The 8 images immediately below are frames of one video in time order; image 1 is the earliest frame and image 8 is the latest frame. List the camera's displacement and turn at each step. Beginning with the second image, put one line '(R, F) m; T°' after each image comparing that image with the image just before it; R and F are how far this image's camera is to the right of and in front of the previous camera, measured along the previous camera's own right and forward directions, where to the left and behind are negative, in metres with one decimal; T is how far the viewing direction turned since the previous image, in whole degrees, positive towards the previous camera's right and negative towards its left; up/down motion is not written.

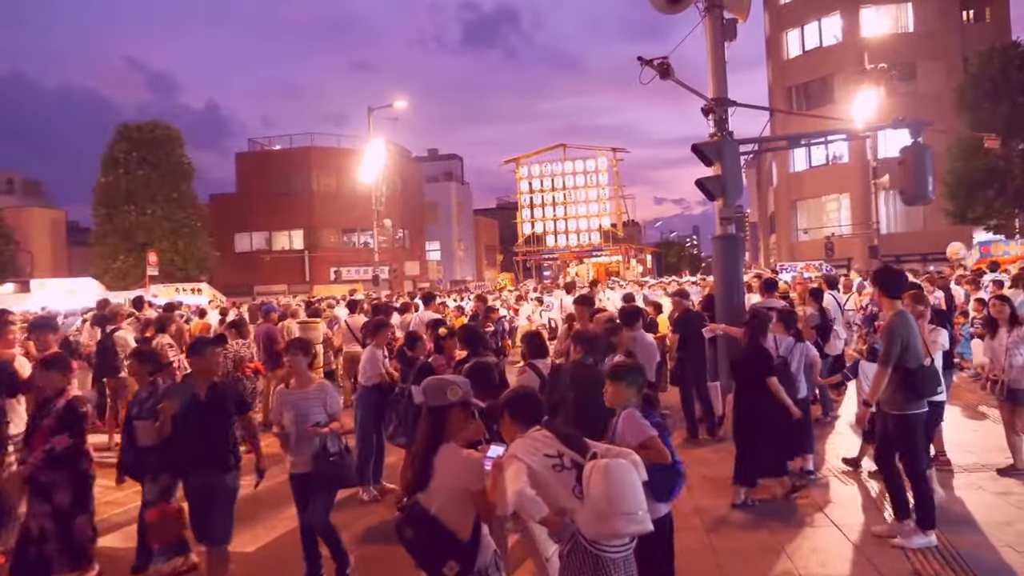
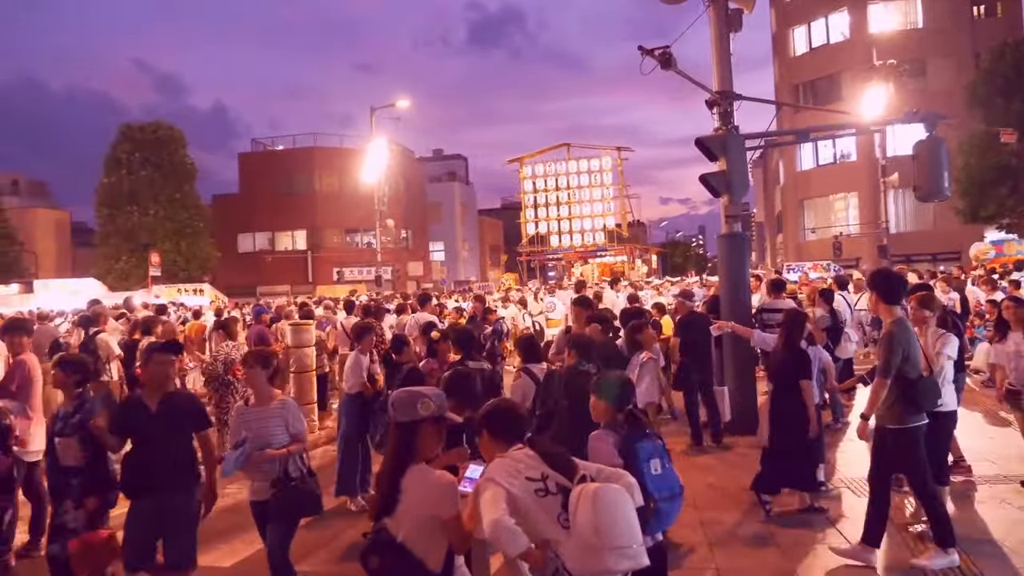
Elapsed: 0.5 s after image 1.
(+0.1, +0.4) m; 0°
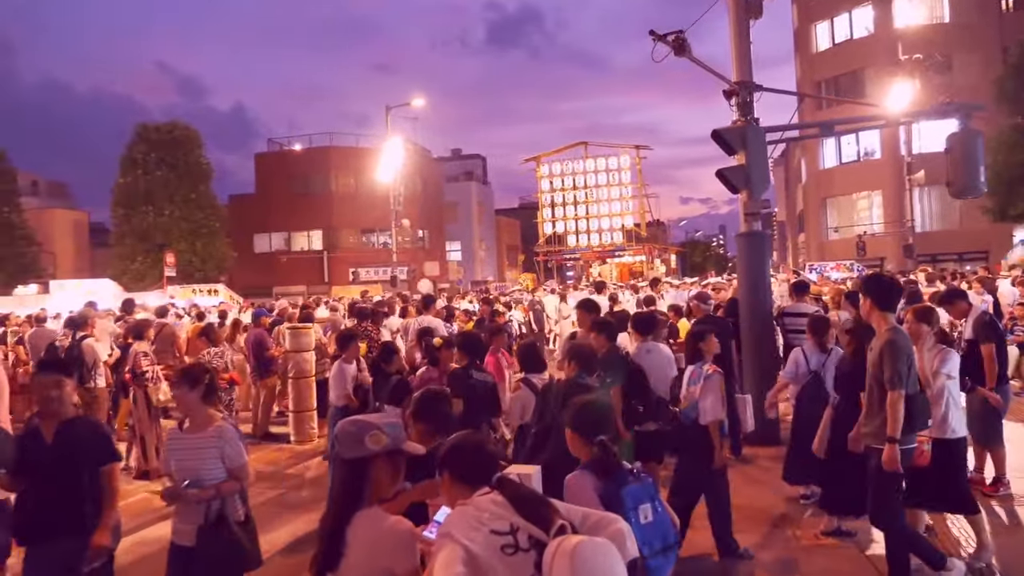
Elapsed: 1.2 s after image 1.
(+0.2, +0.6) m; -1°
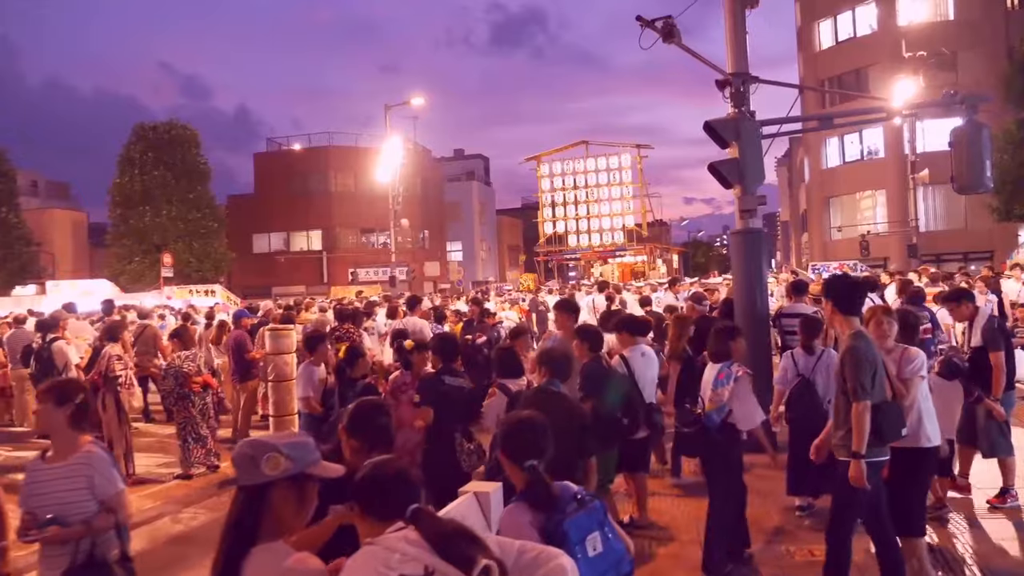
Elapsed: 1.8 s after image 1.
(+0.2, +0.4) m; 0°
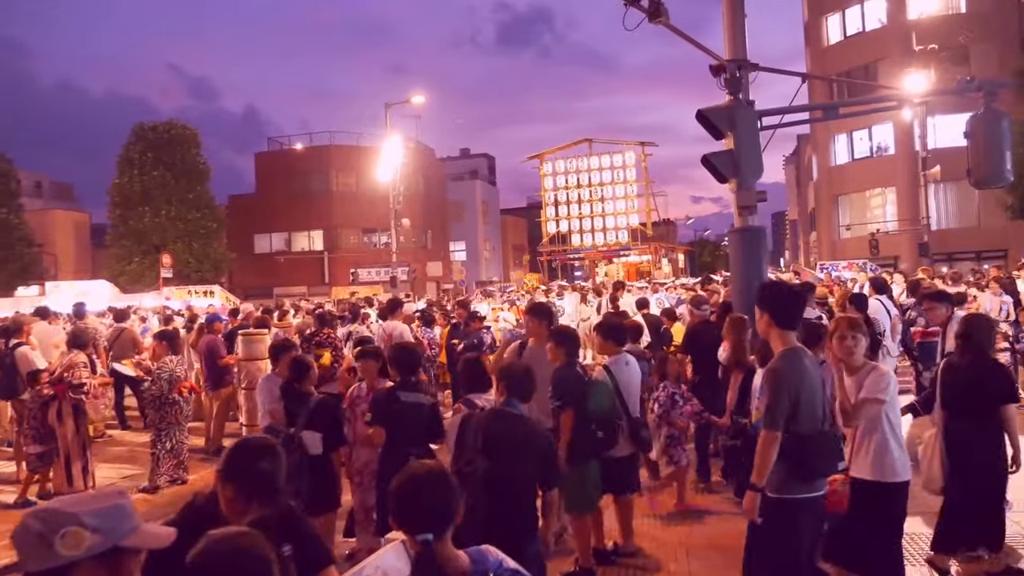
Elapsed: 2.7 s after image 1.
(+0.3, +0.7) m; -1°
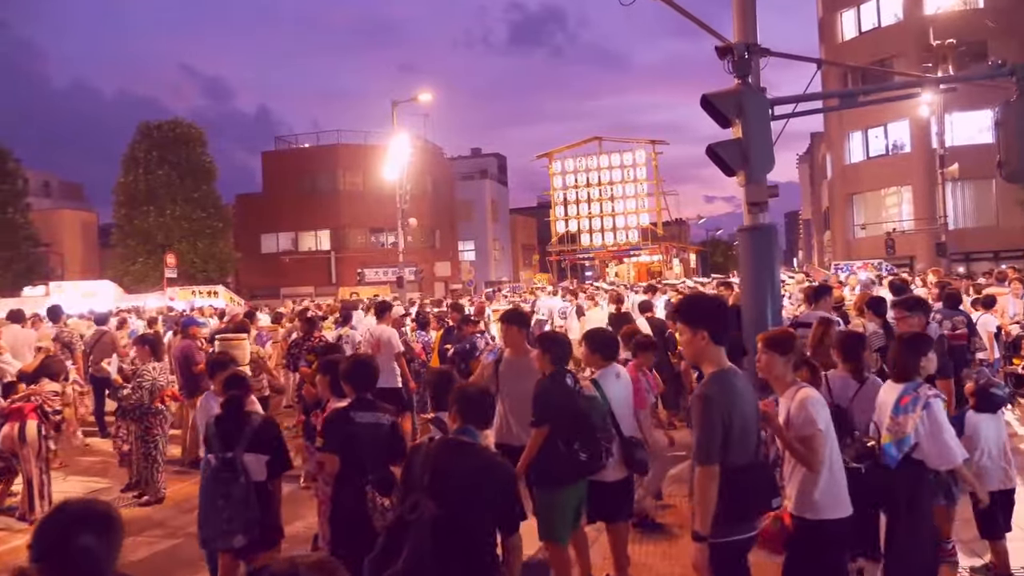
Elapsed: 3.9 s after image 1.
(+0.2, +0.7) m; -1°
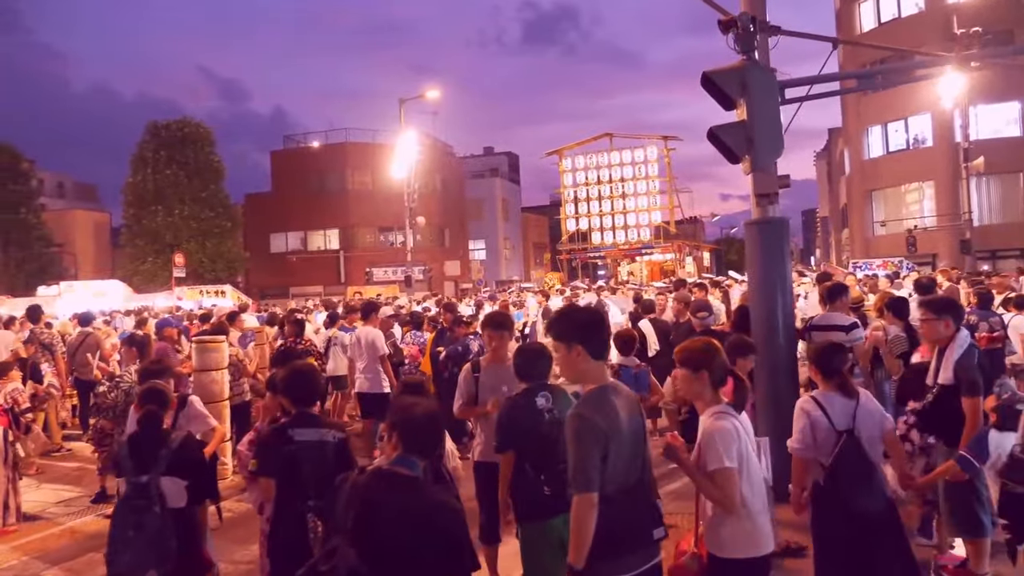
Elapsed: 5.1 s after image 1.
(+0.2, +0.6) m; -1°
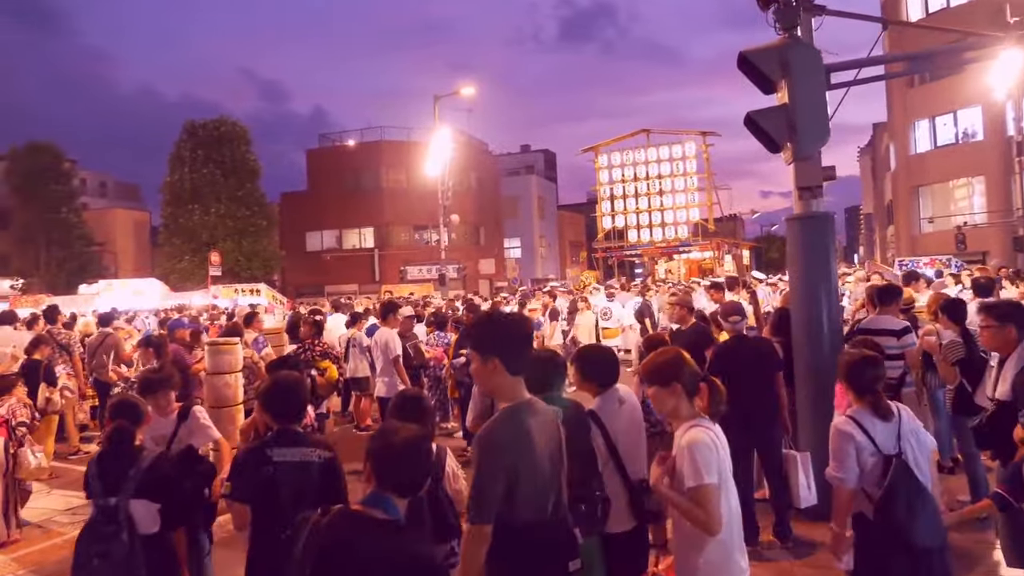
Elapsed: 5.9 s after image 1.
(+0.1, +0.5) m; -3°
